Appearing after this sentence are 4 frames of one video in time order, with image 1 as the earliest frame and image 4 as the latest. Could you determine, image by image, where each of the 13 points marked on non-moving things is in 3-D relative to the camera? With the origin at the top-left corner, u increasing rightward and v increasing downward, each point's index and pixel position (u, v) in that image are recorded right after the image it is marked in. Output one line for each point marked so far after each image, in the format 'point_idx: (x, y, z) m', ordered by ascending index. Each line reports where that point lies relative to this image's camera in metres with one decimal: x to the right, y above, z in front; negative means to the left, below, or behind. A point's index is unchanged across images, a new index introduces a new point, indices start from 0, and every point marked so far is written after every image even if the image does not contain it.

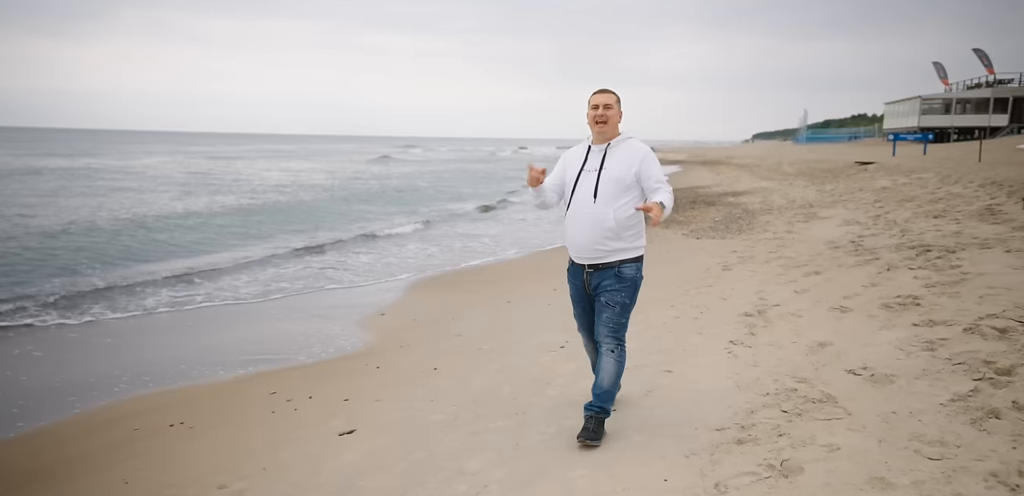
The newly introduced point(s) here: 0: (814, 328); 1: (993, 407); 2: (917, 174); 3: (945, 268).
0: (+3.0, -0.8, +6.0) m
1: (+2.9, -1.0, +3.7) m
2: (+12.4, +2.3, +19.6) m
3: (+6.0, -0.3, +8.5) m
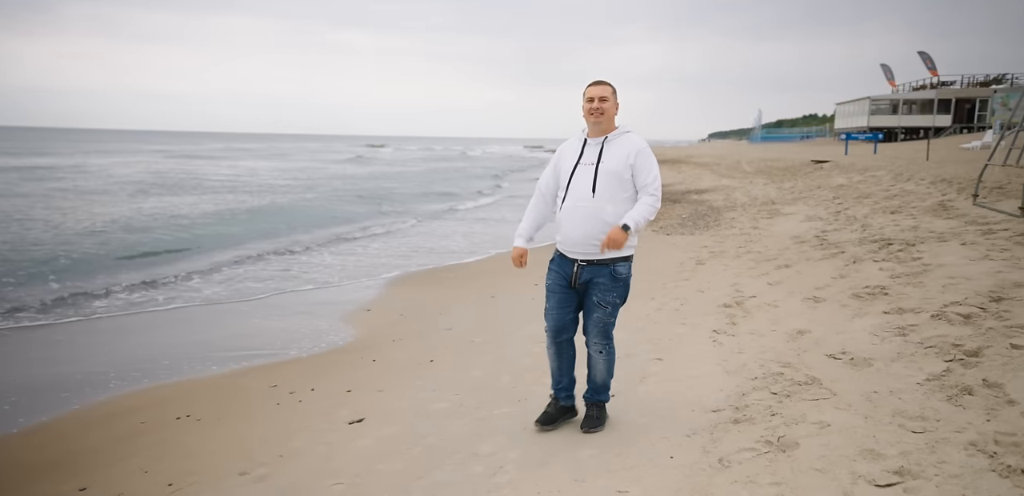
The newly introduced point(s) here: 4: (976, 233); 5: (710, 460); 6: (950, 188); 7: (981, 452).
0: (+2.9, -0.7, +6.3) m
1: (+2.9, -0.9, +3.9) m
2: (+11.6, +2.5, +20.3) m
3: (+5.7, -0.2, +8.9) m
4: (+7.5, +0.2, +10.0) m
5: (+1.0, -1.1, +3.2) m
6: (+10.2, +1.4, +14.6) m
7: (+2.4, -1.0, +3.1) m
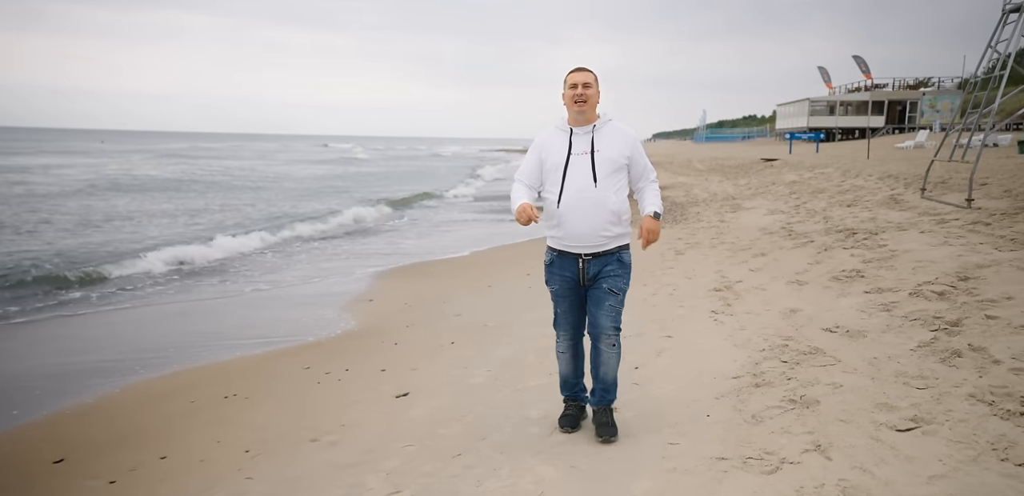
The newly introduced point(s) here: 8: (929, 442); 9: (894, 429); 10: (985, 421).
0: (+3.0, -0.5, +6.7) m
1: (+3.2, -0.7, +4.4) m
2: (+10.6, +2.8, +21.3) m
3: (+5.6, 0.0, +9.5) m
4: (+7.3, +0.5, +10.7) m
5: (+1.3, -1.0, +3.5) m
6: (+9.7, +1.6, +15.5) m
7: (+2.6, -0.9, +3.4) m
8: (+2.0, -0.9, +3.0) m
9: (+2.0, -0.9, +3.2) m
10: (+2.5, -0.9, +3.2) m
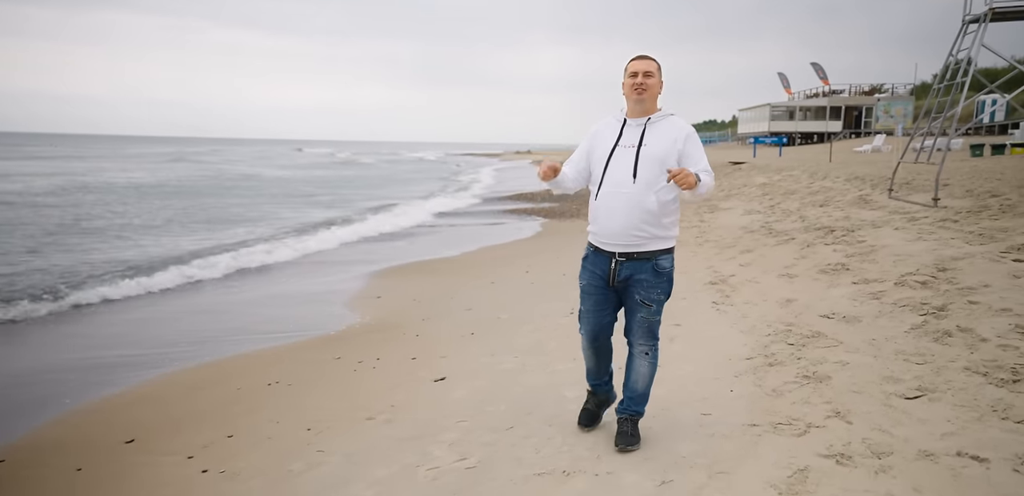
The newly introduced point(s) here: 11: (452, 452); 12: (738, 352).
0: (+3.1, -0.5, +7.1) m
1: (+3.4, -0.6, +4.7) m
2: (+10.0, +2.8, +22.0) m
3: (+5.6, +0.1, +10.0) m
4: (+7.2, +0.5, +11.3) m
5: (+1.6, -0.9, +3.8) m
6: (+9.3, +1.7, +16.1) m
7: (+2.9, -0.8, +3.8) m
8: (+2.3, -0.9, +3.3) m
9: (+2.2, -0.9, +3.5) m
10: (+2.7, -0.8, +3.5) m
11: (-0.3, -1.0, +3.0) m
12: (+1.7, -0.8, +4.7) m
